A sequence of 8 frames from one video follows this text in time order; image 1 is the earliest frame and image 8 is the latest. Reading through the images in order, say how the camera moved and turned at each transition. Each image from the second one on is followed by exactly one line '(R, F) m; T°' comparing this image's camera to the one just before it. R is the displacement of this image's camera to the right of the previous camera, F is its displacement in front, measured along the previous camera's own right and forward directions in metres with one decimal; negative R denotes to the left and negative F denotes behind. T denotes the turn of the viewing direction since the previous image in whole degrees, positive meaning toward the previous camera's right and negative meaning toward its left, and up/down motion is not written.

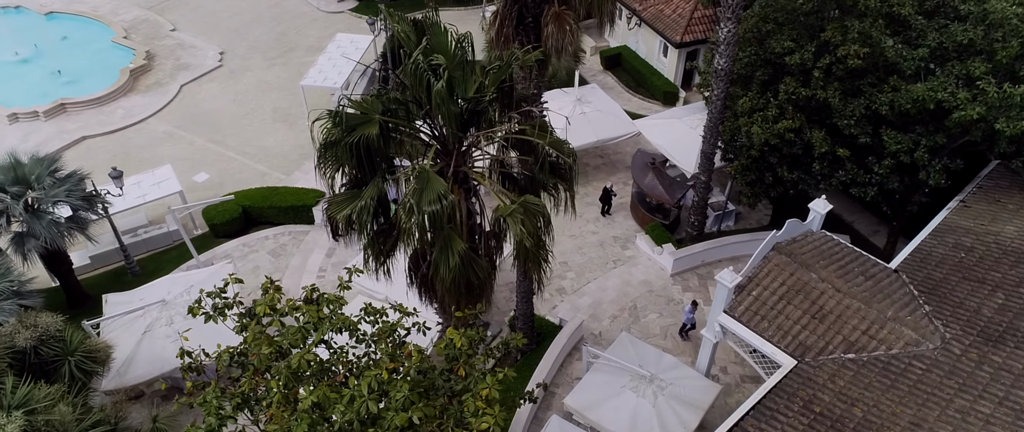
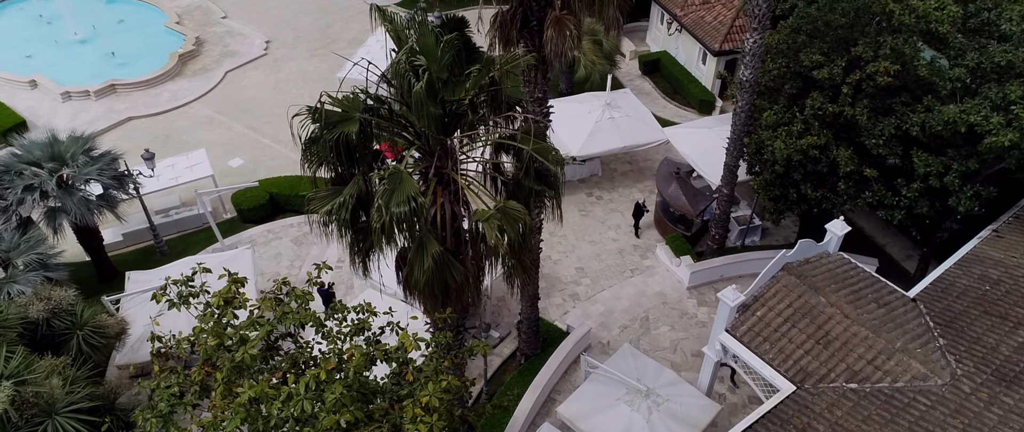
(+1.0, +0.1) m; -4°
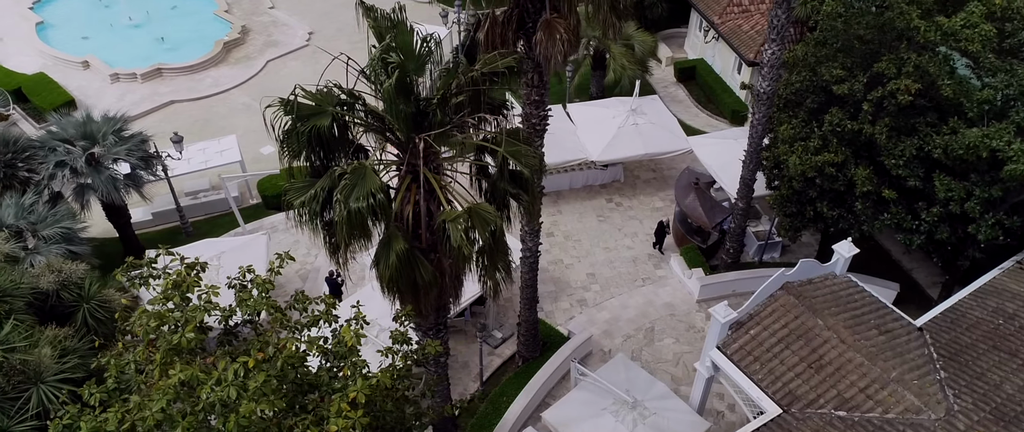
(+1.1, +0.1) m; -4°
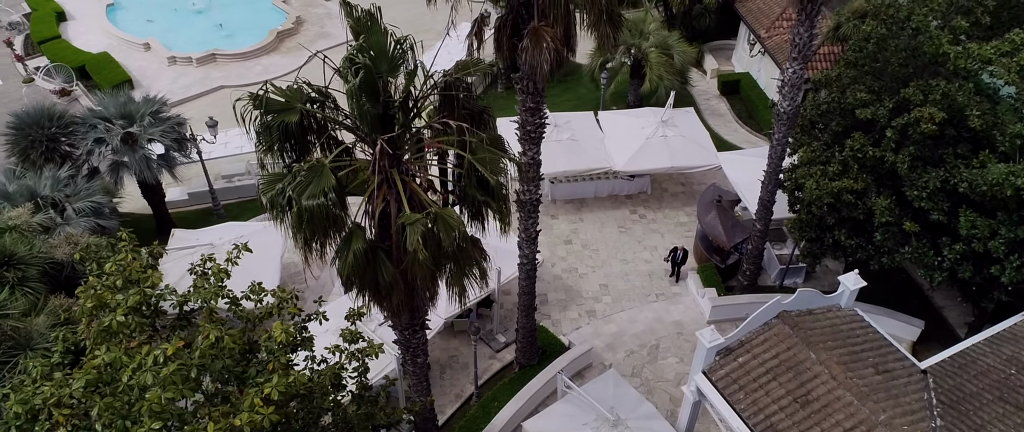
(+1.3, +0.1) m; -5°
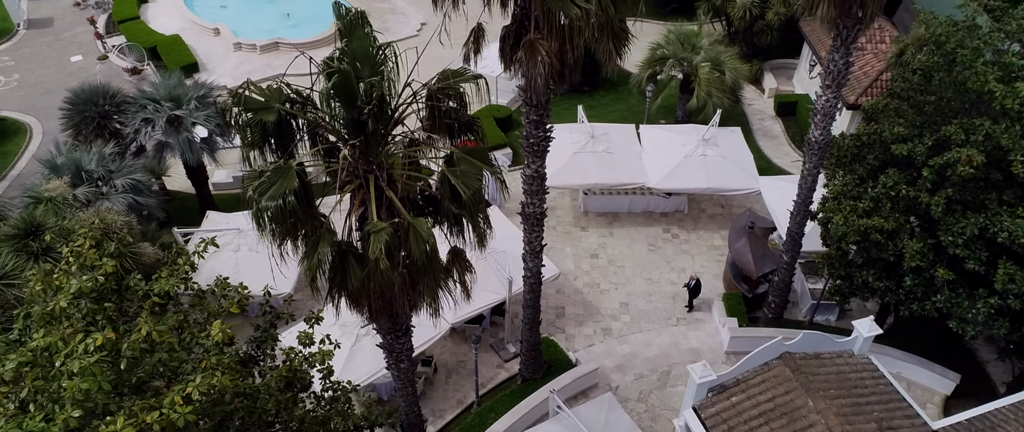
(+1.3, +0.3) m; -6°
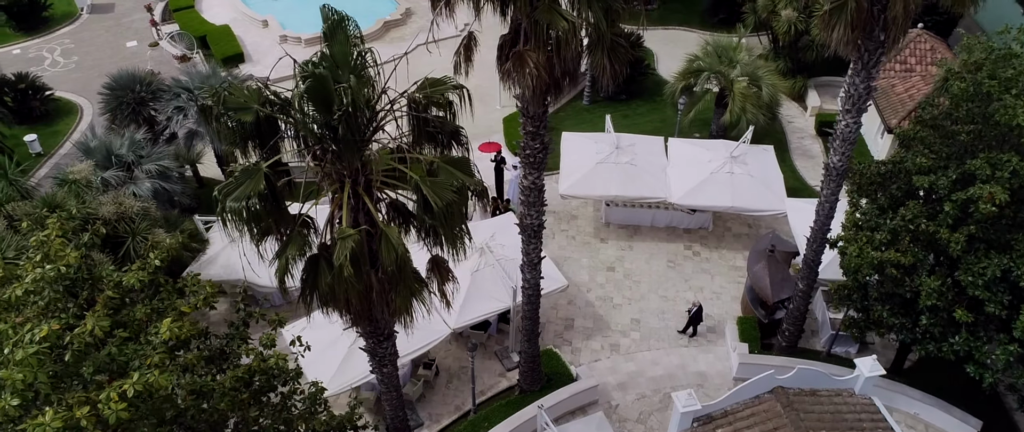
(+1.1, +0.2) m; -4°
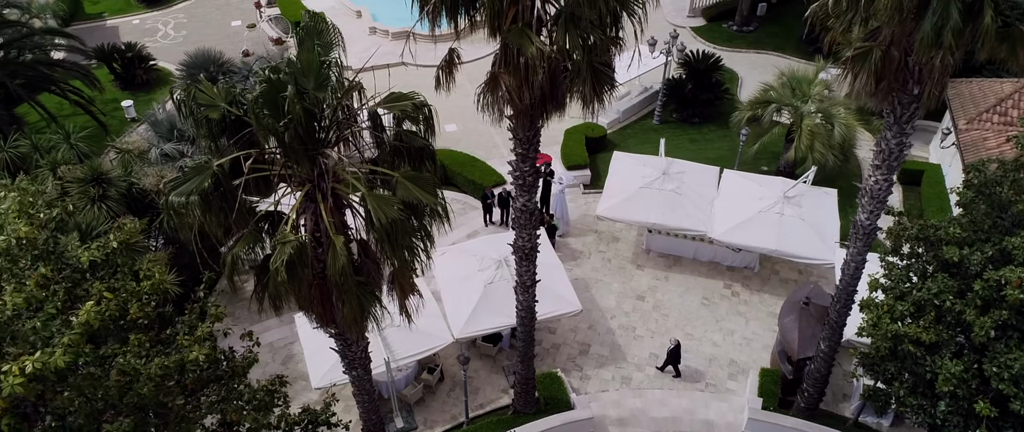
(+2.1, +0.4) m; -8°
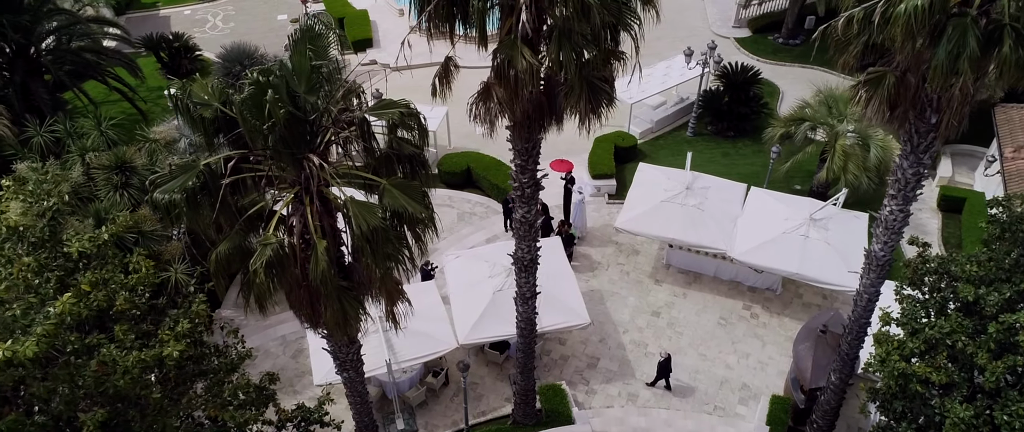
(+0.8, +0.2) m; -4°
